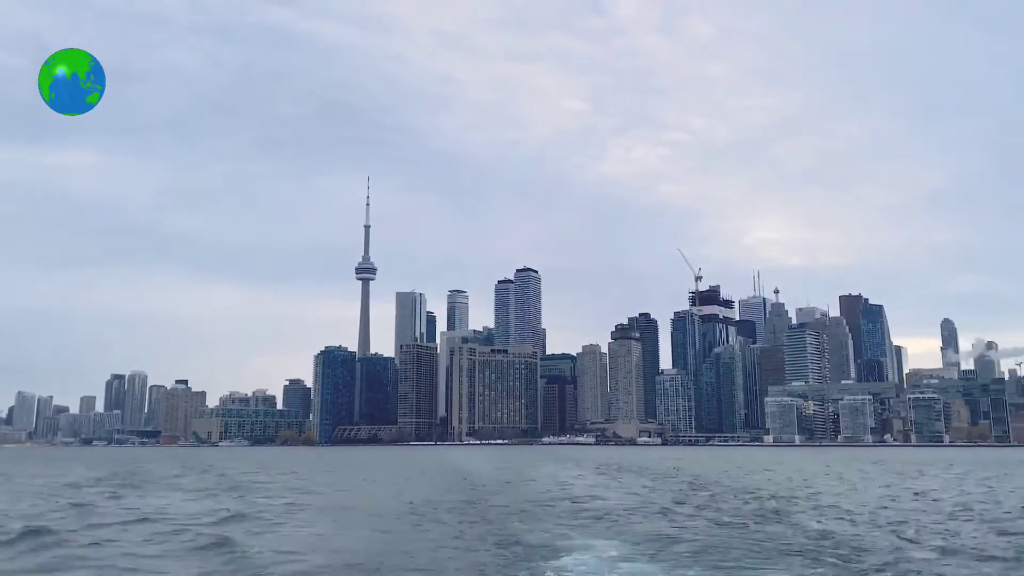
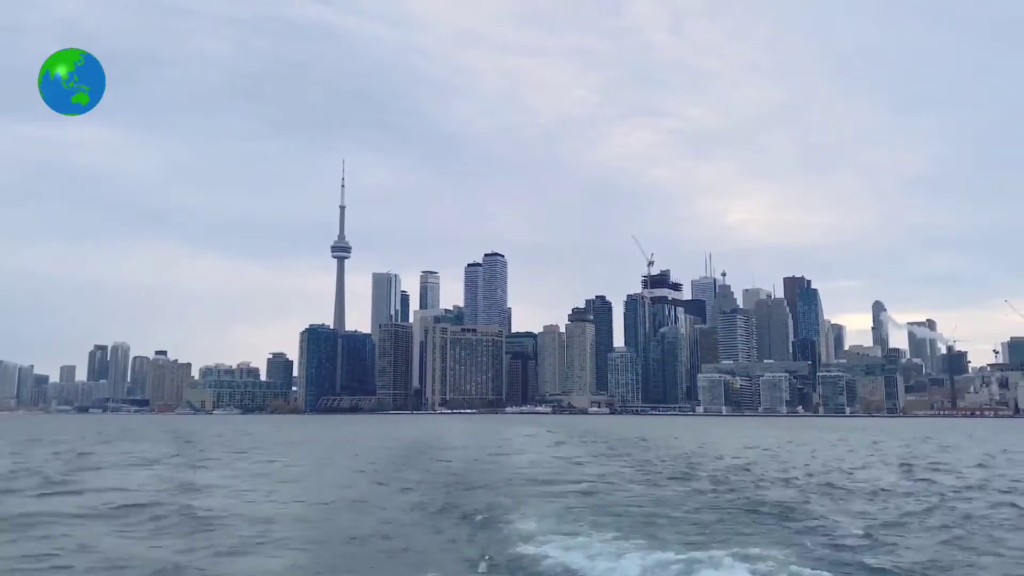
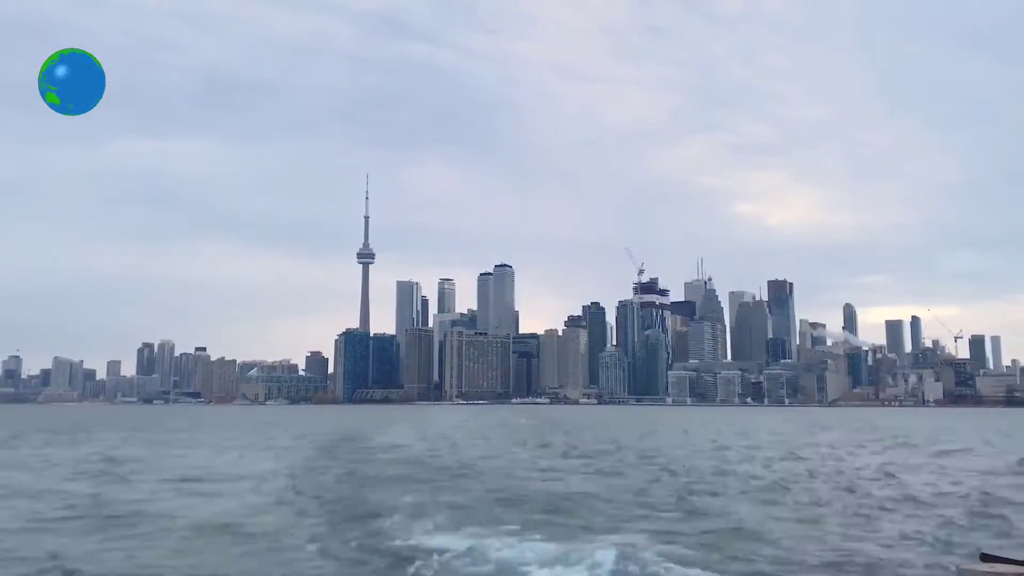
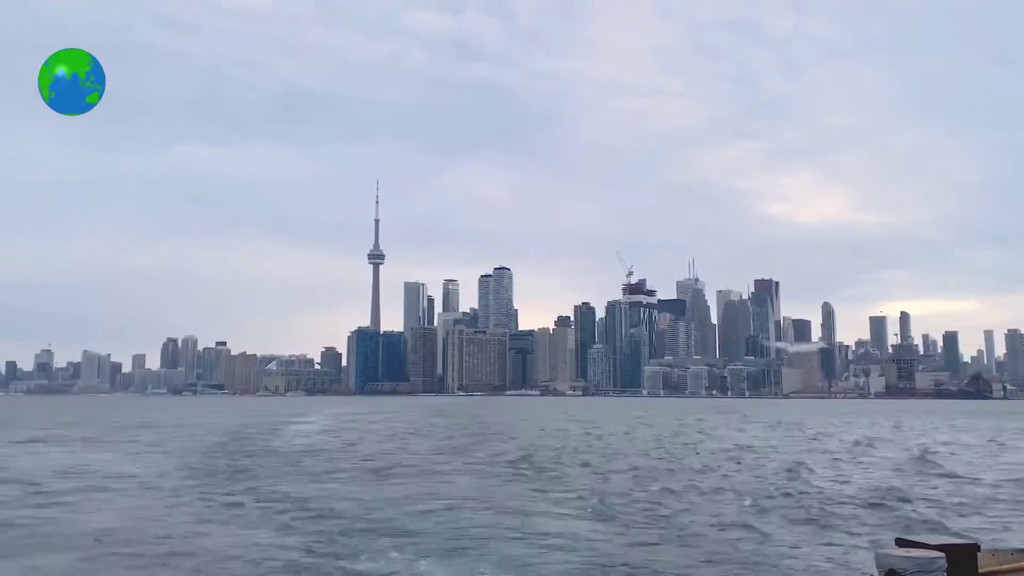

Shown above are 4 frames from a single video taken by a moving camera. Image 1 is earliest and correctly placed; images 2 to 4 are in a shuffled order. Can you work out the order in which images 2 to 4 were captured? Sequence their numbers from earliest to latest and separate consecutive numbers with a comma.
2, 3, 4
